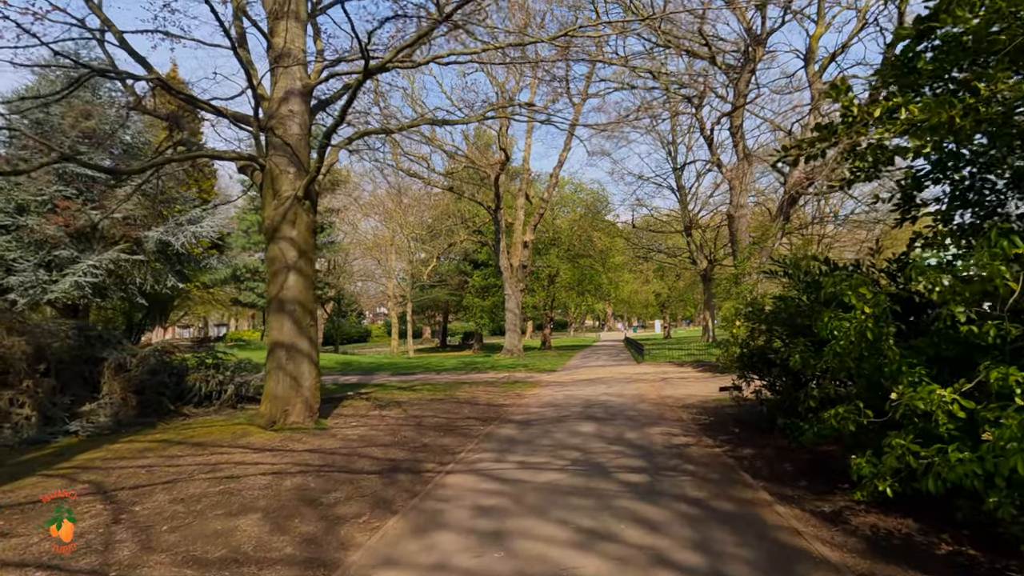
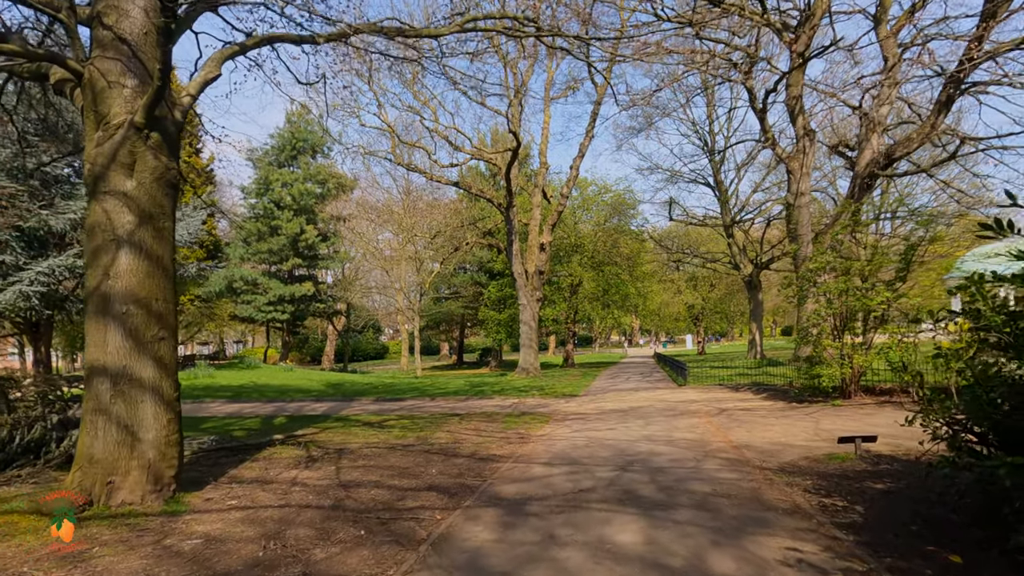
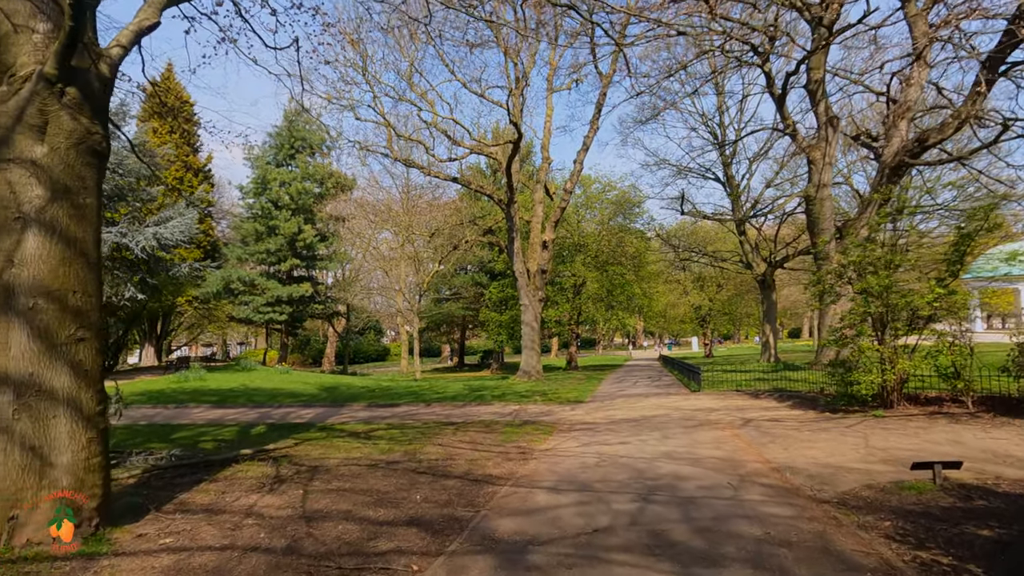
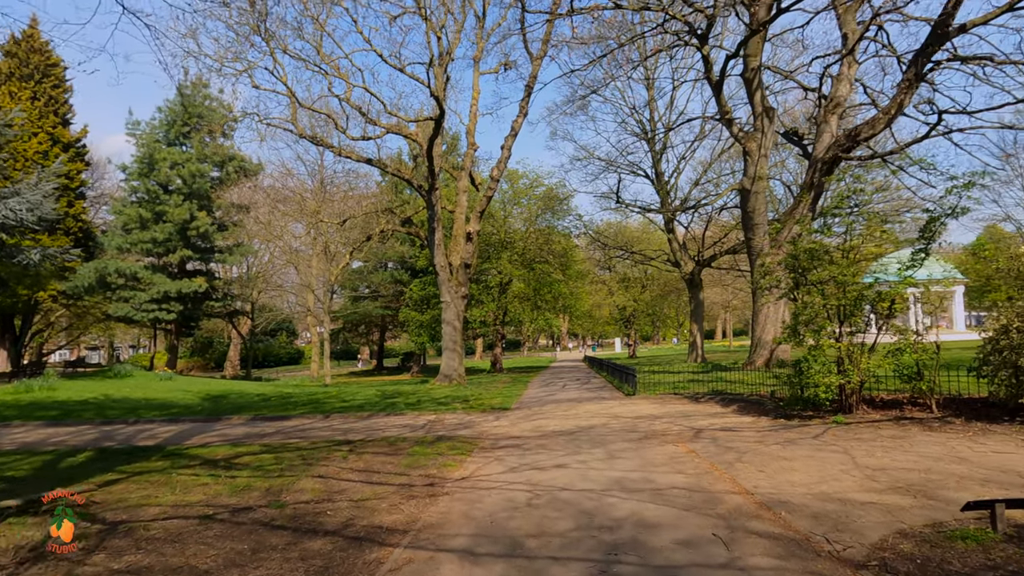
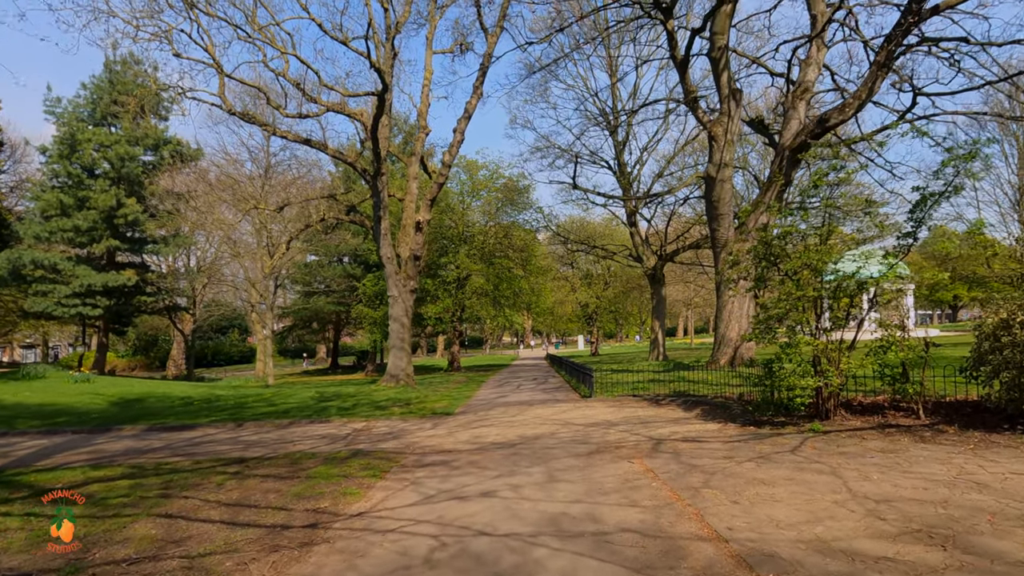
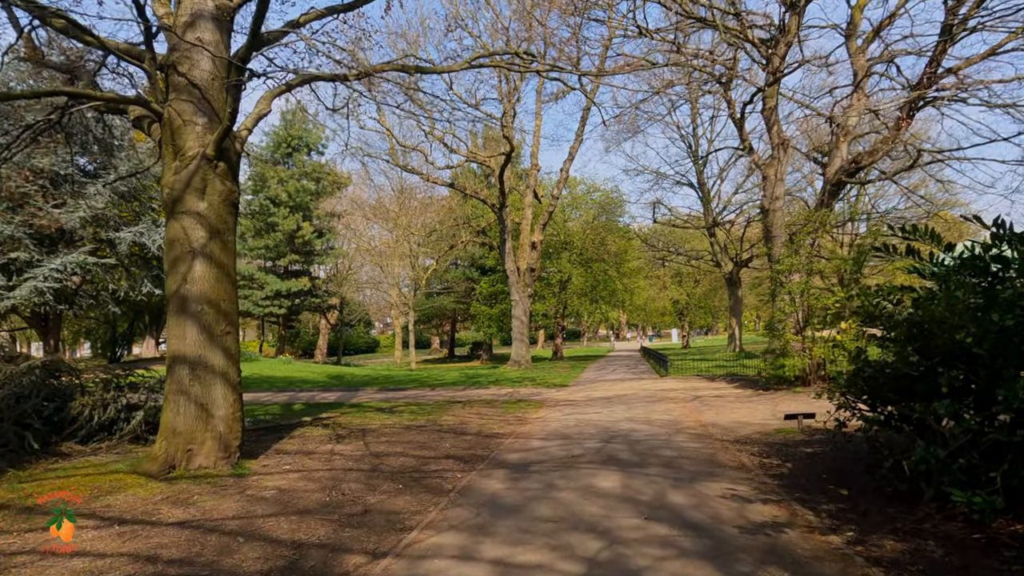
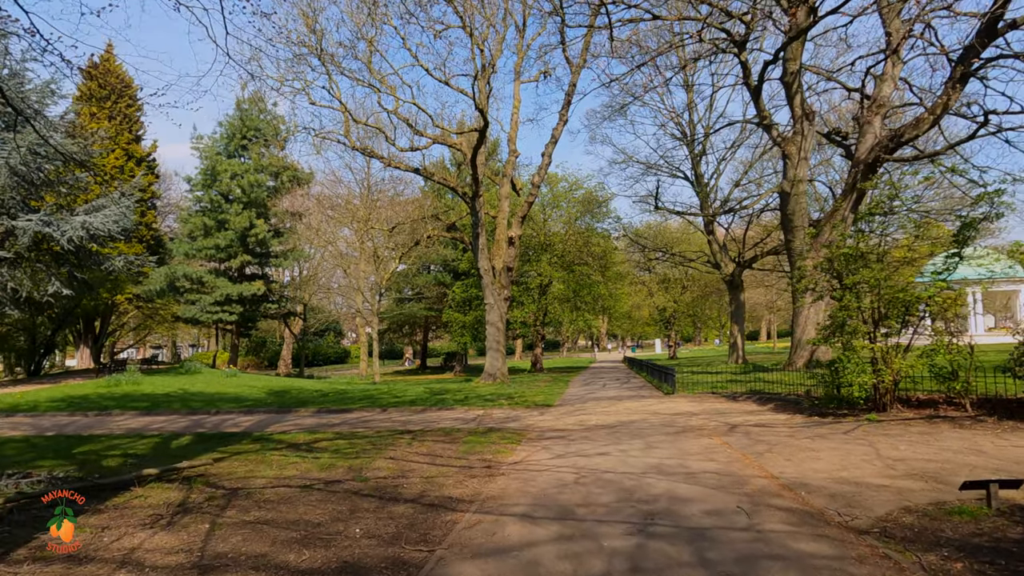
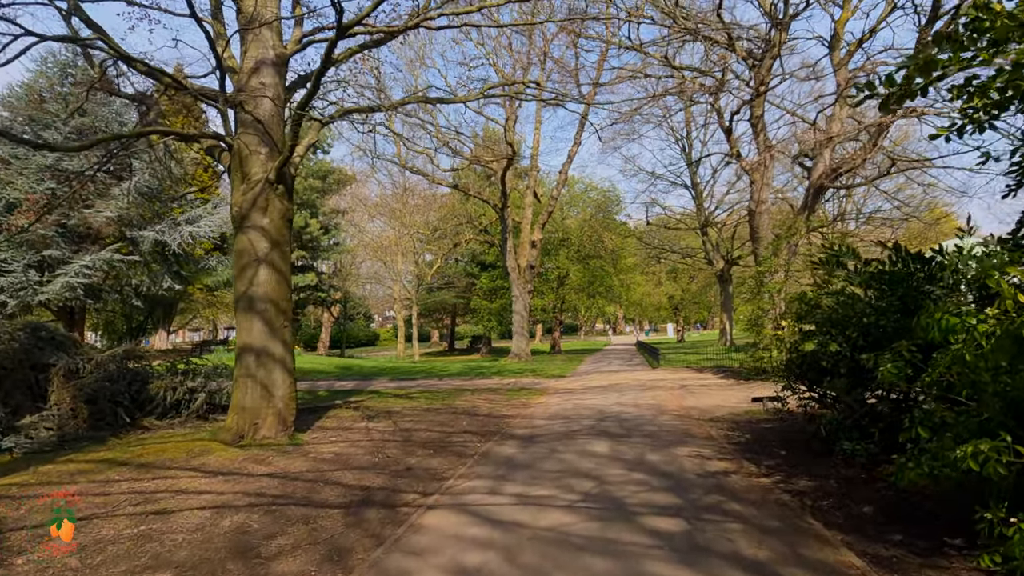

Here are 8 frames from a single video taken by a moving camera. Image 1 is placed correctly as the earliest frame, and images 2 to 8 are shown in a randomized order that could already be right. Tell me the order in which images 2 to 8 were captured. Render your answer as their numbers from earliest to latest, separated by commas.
8, 6, 2, 3, 7, 4, 5
